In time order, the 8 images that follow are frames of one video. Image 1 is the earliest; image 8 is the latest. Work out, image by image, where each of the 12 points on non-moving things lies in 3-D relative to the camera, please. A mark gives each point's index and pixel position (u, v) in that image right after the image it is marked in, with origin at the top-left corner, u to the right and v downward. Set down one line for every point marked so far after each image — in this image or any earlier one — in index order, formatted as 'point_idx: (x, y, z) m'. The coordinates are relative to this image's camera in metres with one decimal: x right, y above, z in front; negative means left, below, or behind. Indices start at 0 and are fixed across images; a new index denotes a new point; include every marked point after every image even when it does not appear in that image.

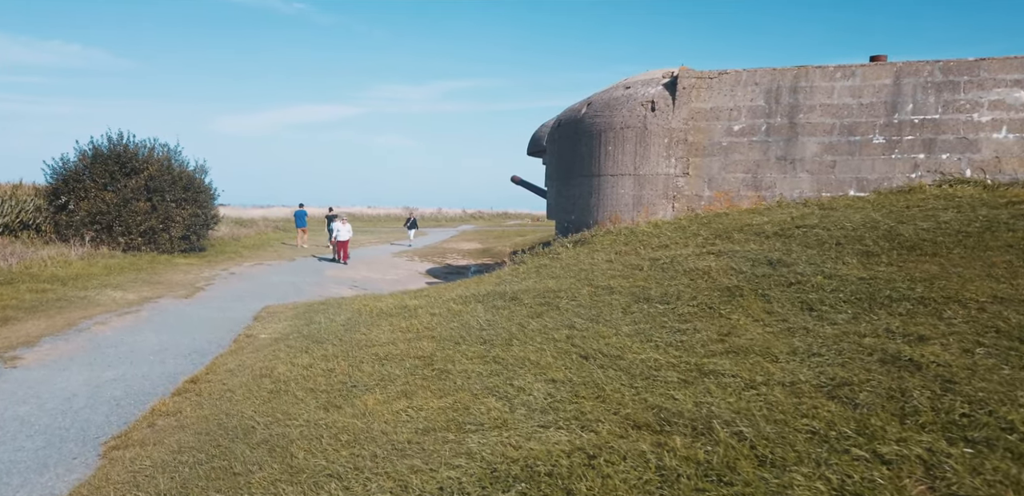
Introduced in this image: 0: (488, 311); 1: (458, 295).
0: (-0.2, -0.6, +5.8) m
1: (-0.6, -0.5, +7.0) m
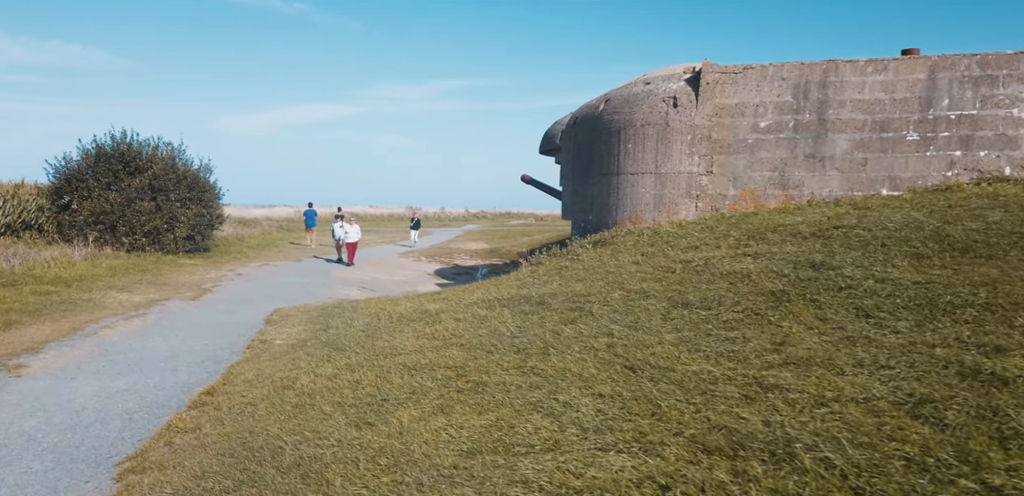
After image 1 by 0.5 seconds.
0: (+0.1, -0.6, +5.5) m
1: (-0.3, -0.6, +6.8) m
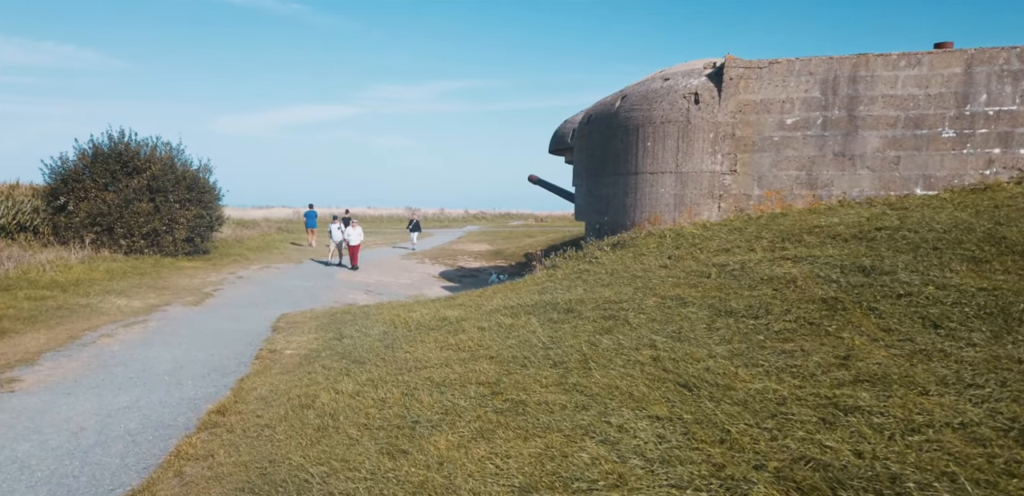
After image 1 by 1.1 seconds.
0: (+0.3, -0.6, +5.2) m
1: (-0.1, -0.6, +6.4) m
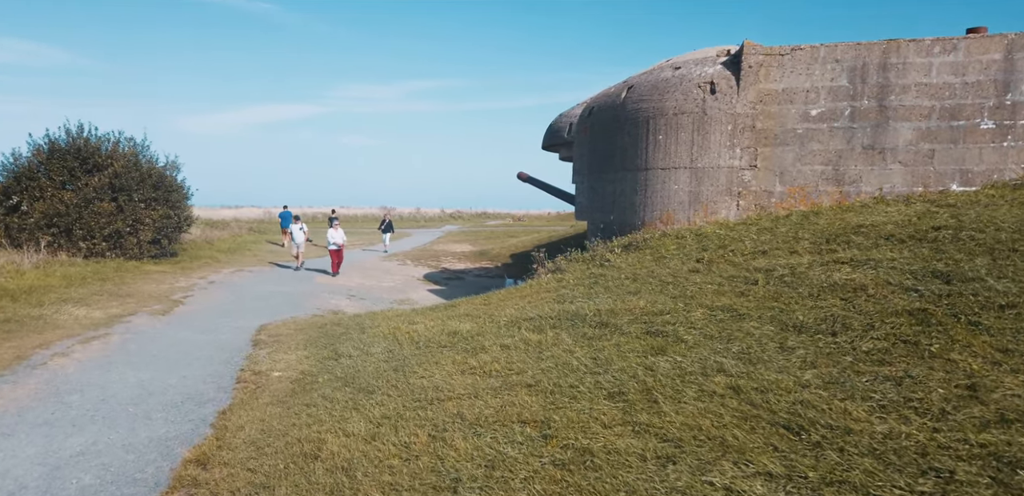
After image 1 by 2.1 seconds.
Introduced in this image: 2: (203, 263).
0: (+0.5, -0.7, +4.5) m
1: (+0.1, -0.6, +5.7) m
2: (-7.6, -0.3, +15.4) m
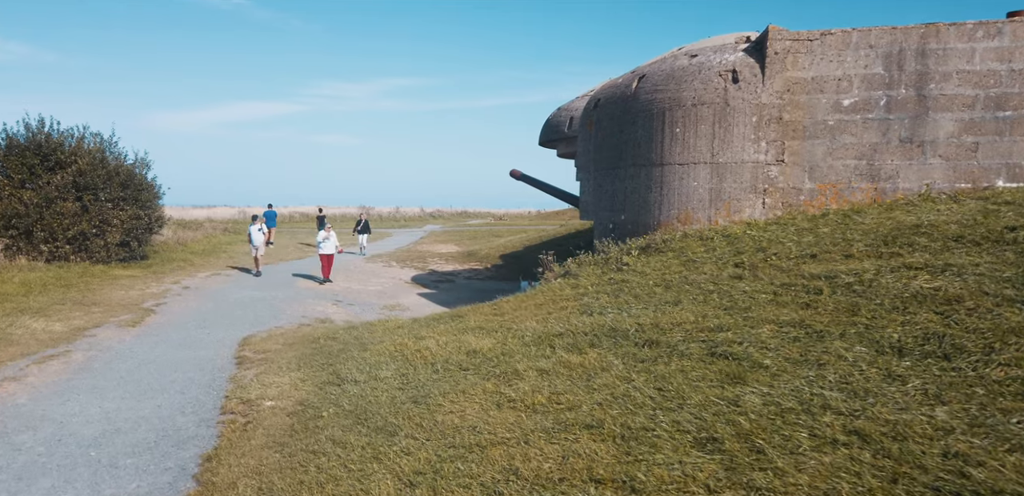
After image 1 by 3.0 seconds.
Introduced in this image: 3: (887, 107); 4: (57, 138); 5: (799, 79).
0: (+0.7, -0.7, +3.8) m
1: (+0.3, -0.7, +5.0) m
2: (-7.7, -0.4, +14.5) m
3: (+4.2, +1.6, +7.1) m
4: (-9.0, +2.2, +12.5) m
5: (+3.4, +2.0, +7.5) m
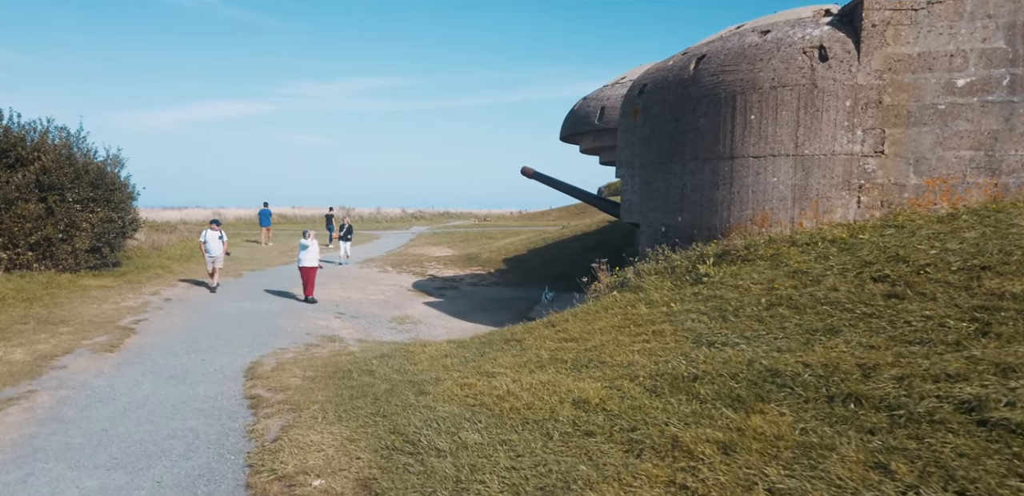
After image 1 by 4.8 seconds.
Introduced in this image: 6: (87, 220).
0: (+1.5, -0.8, +2.7) m
1: (+1.0, -0.8, +3.9) m
2: (-7.4, -0.5, +13.0) m
3: (+4.8, +1.5, +6.1) m
4: (-8.6, +2.0, +11.0) m
5: (+4.0, +2.0, +6.5) m
6: (-7.6, +0.5, +11.4) m
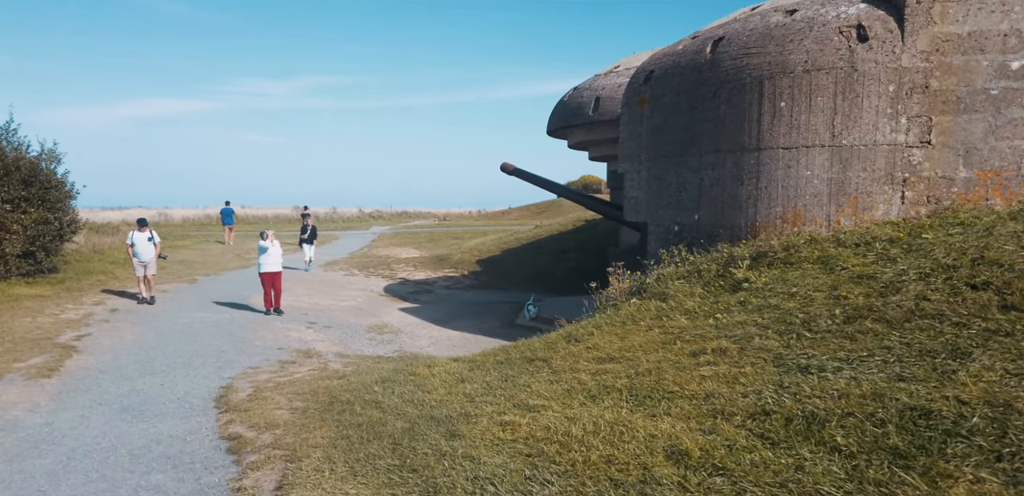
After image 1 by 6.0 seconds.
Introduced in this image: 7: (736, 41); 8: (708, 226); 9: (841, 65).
0: (+1.9, -0.8, +2.0) m
1: (+1.3, -0.8, +3.1) m
2: (-7.6, -0.6, +11.7) m
3: (+5.0, +1.5, +5.6) m
4: (-8.8, +1.9, +9.5) m
5: (+4.1, +2.0, +5.9) m
6: (-7.8, +0.4, +10.0) m
7: (+2.5, +2.2, +6.8) m
8: (+2.2, +0.3, +7.1) m
9: (+3.2, +1.7, +6.1) m
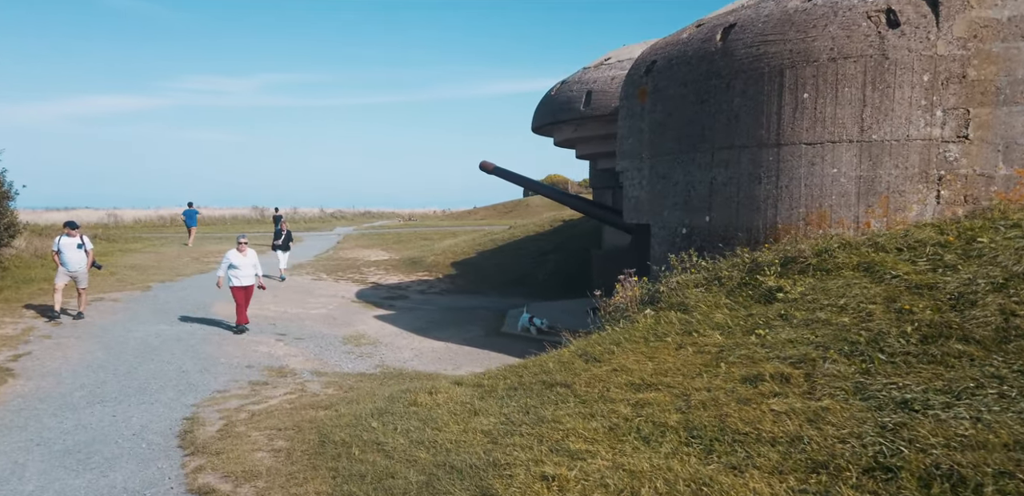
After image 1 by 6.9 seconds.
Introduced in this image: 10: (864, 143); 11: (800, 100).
0: (+2.2, -0.9, +1.4) m
1: (+1.5, -0.9, +2.5) m
2: (-7.9, -0.8, +10.5) m
3: (+5.0, +1.5, +5.2) m
4: (-8.9, +1.8, +8.3) m
5: (+4.2, +1.9, +5.5) m
6: (-8.0, +0.3, +8.9) m
7: (+2.5, +2.2, +6.3) m
8: (+2.2, +0.2, +6.6) m
9: (+3.3, +1.7, +5.6) m
10: (+3.2, +0.9, +5.6) m
11: (+2.8, +1.4, +5.8) m
